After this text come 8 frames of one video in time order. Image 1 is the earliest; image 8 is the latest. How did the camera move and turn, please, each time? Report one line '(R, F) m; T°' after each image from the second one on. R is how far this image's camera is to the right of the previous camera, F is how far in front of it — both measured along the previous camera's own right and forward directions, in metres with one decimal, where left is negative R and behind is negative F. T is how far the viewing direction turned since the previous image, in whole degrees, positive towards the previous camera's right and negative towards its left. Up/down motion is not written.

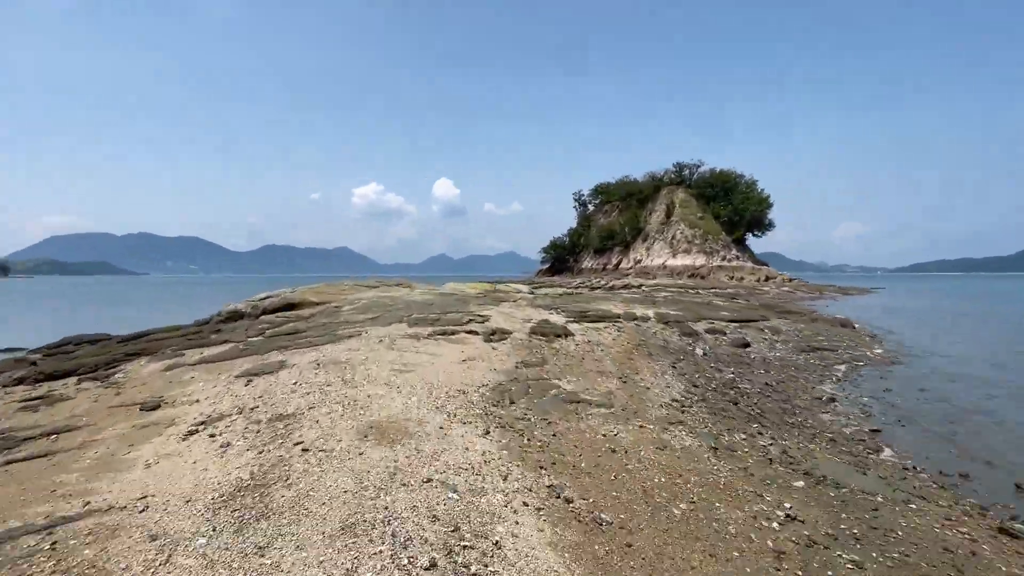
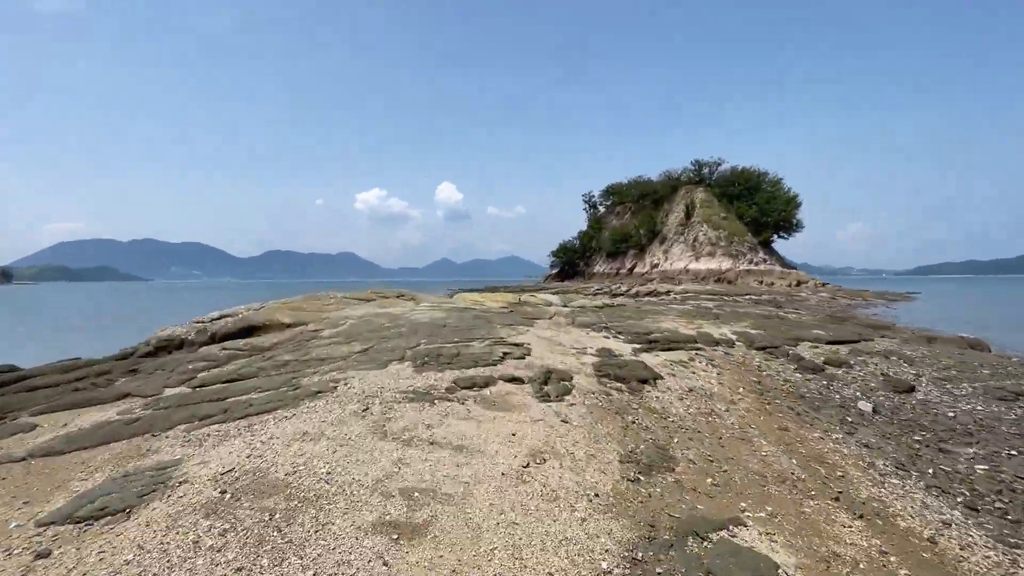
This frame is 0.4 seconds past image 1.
(-1.8, +8.3) m; 0°
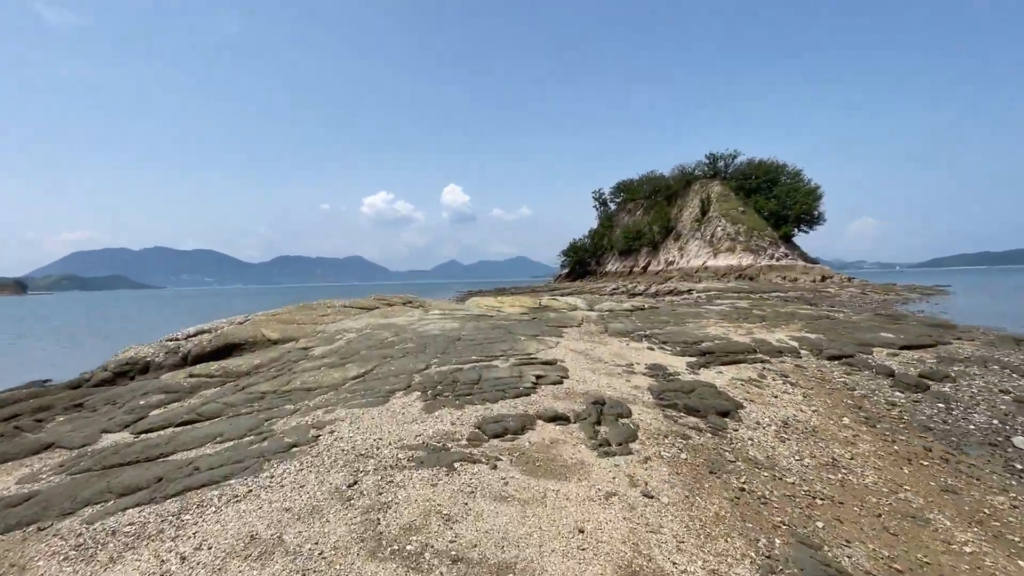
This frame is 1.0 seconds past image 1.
(-0.7, +3.6) m; -1°
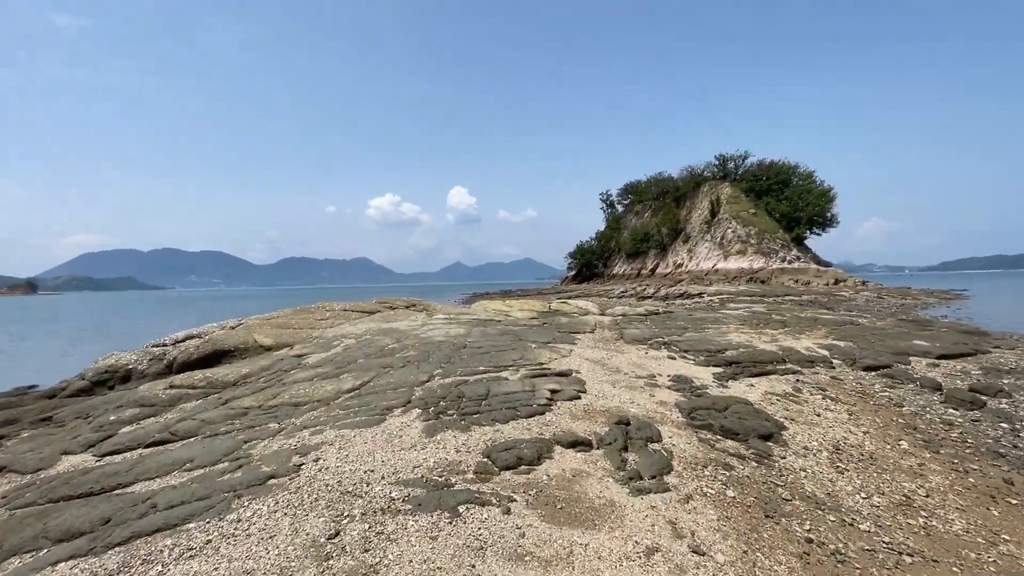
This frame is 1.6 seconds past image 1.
(-0.2, +1.4) m; -1°
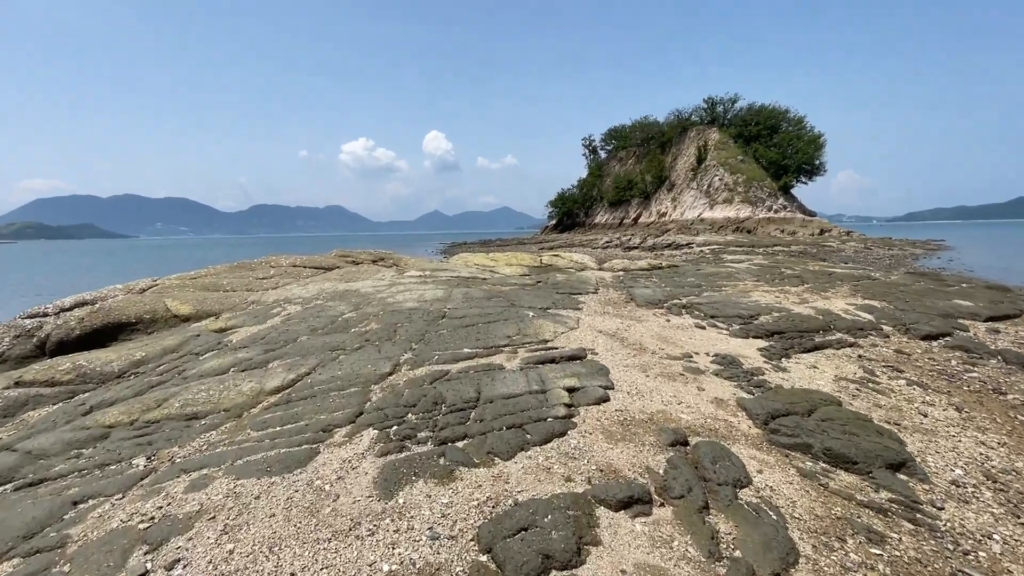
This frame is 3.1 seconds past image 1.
(-0.4, +4.0) m; +3°
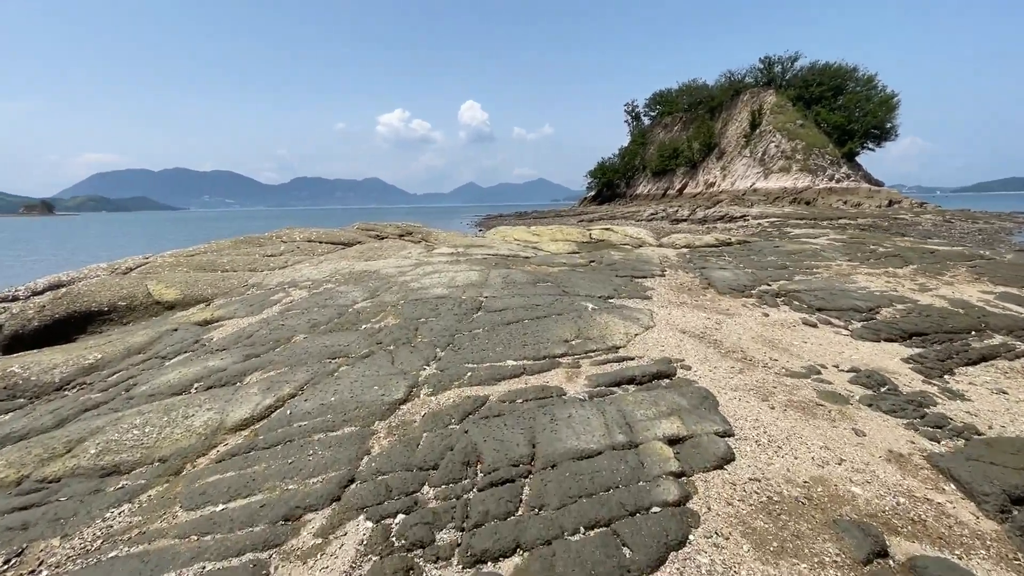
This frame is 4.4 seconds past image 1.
(-0.4, +3.0) m; -4°
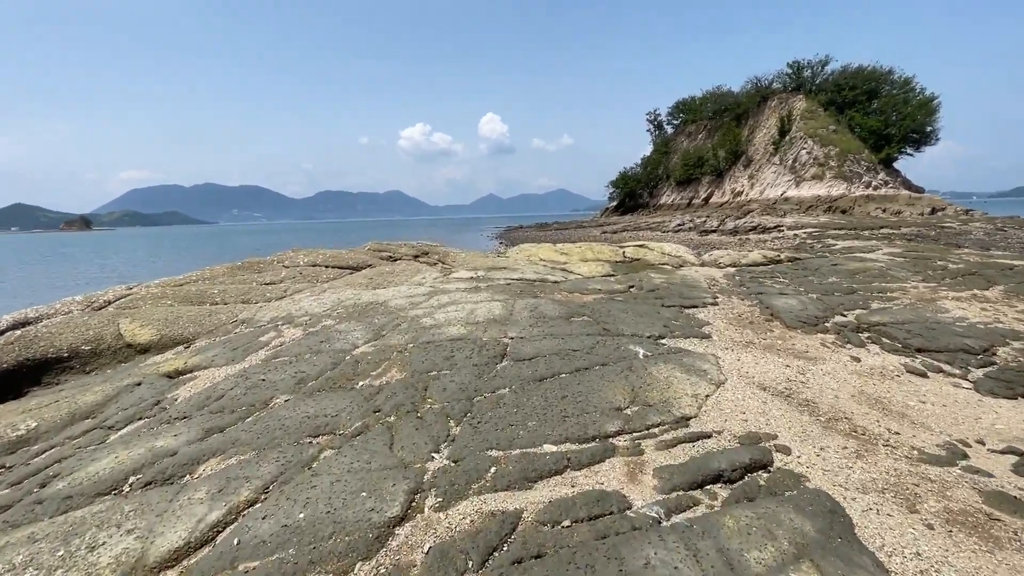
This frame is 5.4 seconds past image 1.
(-0.2, +2.0) m; -2°
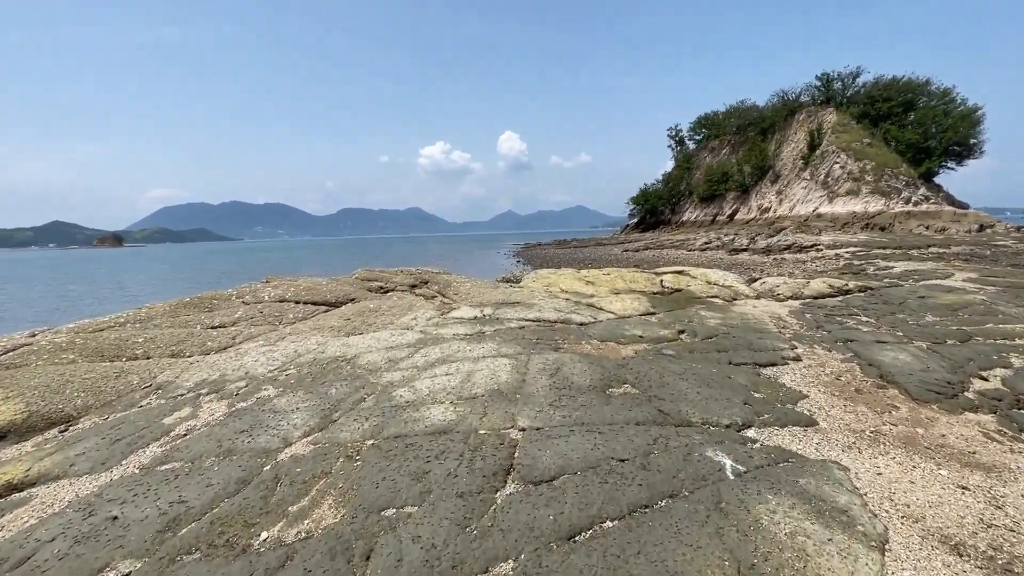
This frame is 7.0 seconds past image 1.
(+0.1, +3.2) m; -2°
